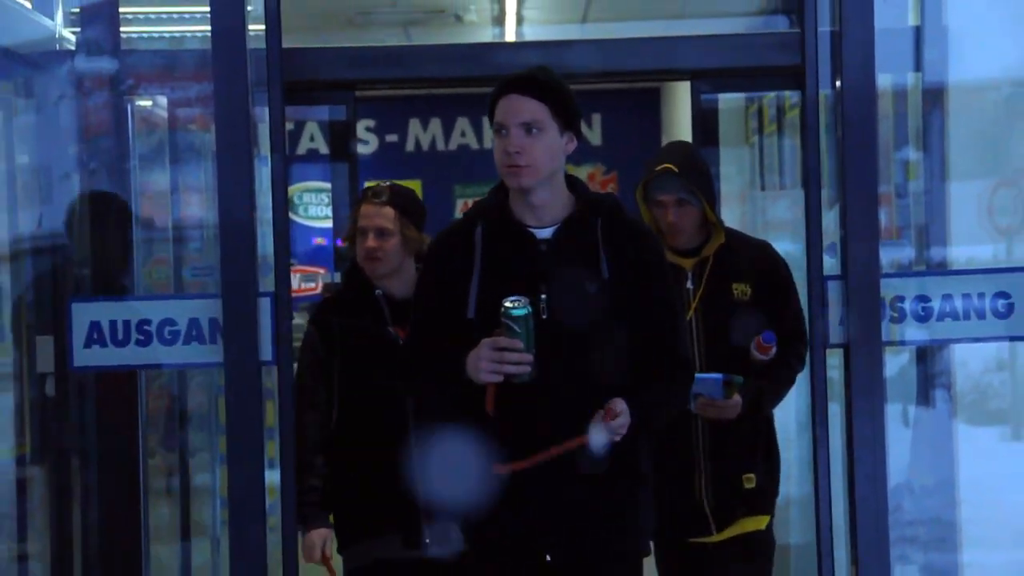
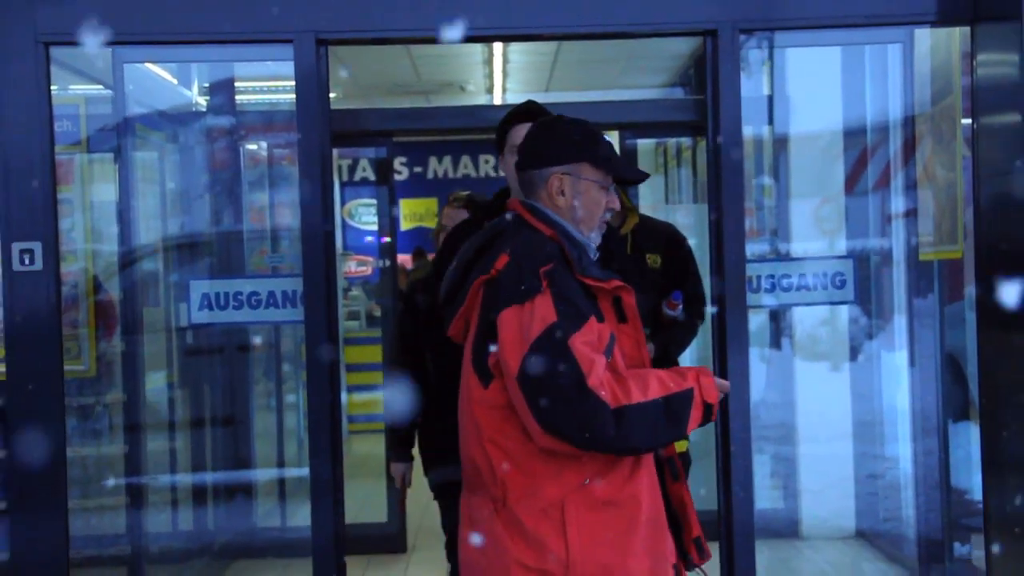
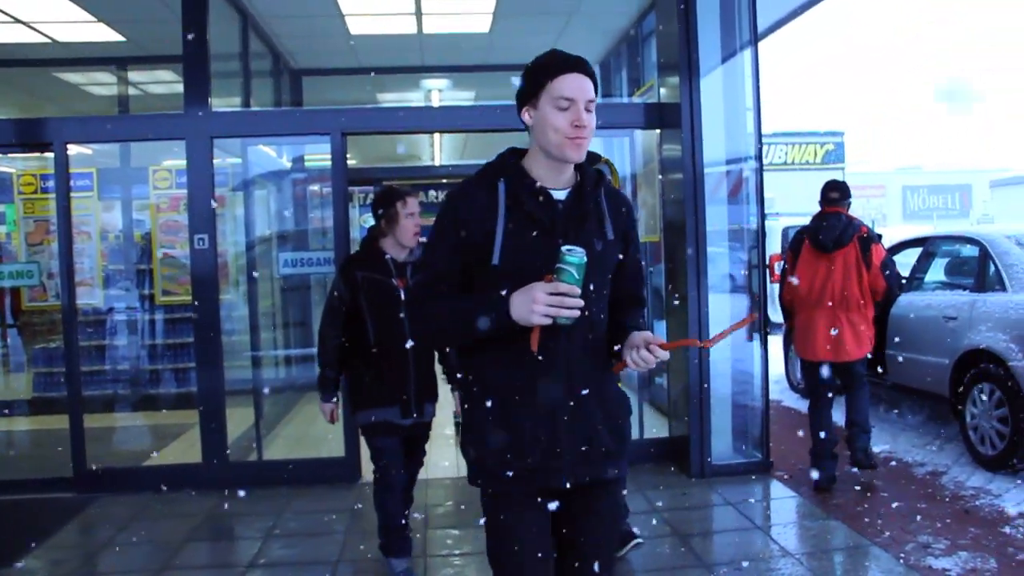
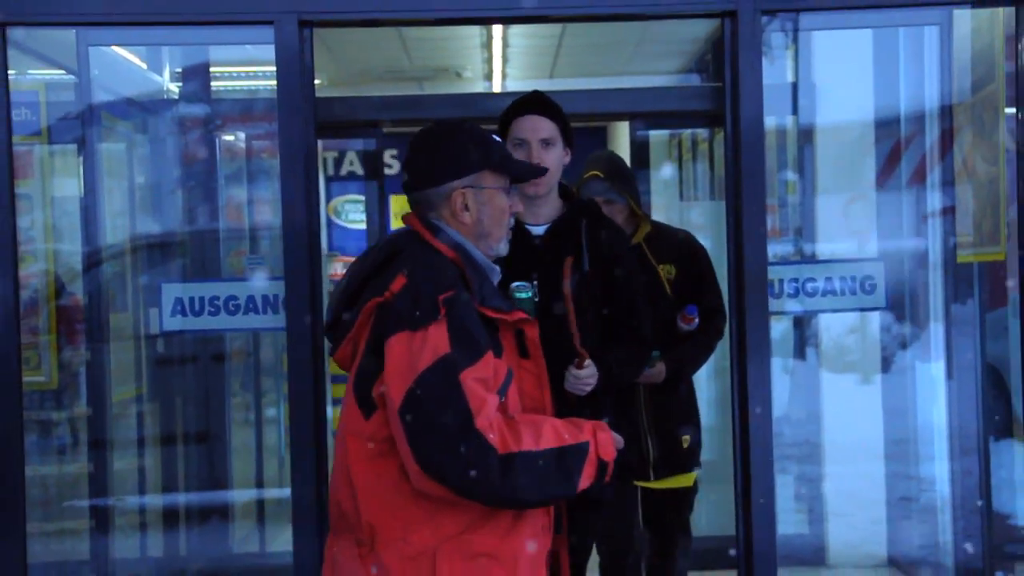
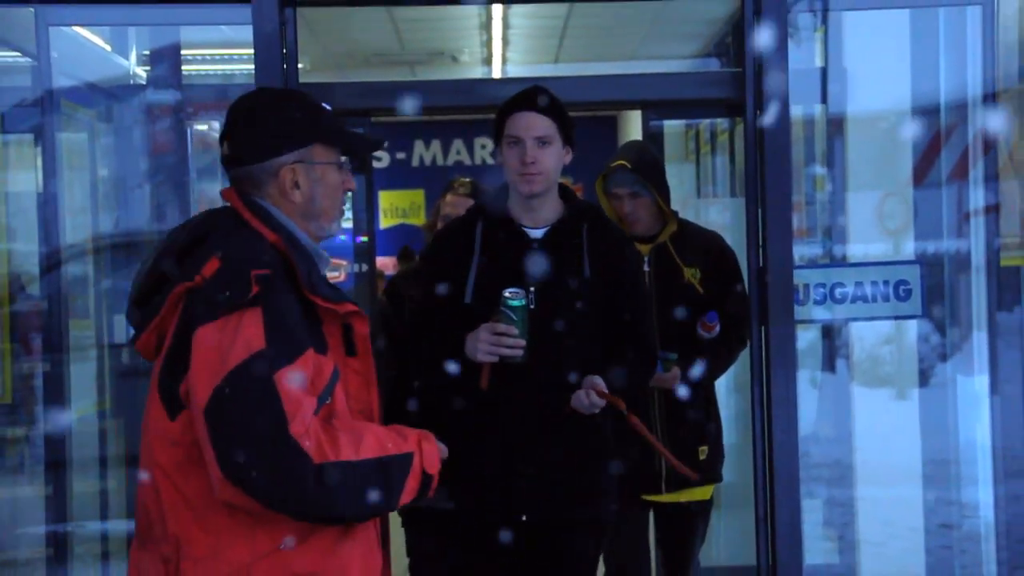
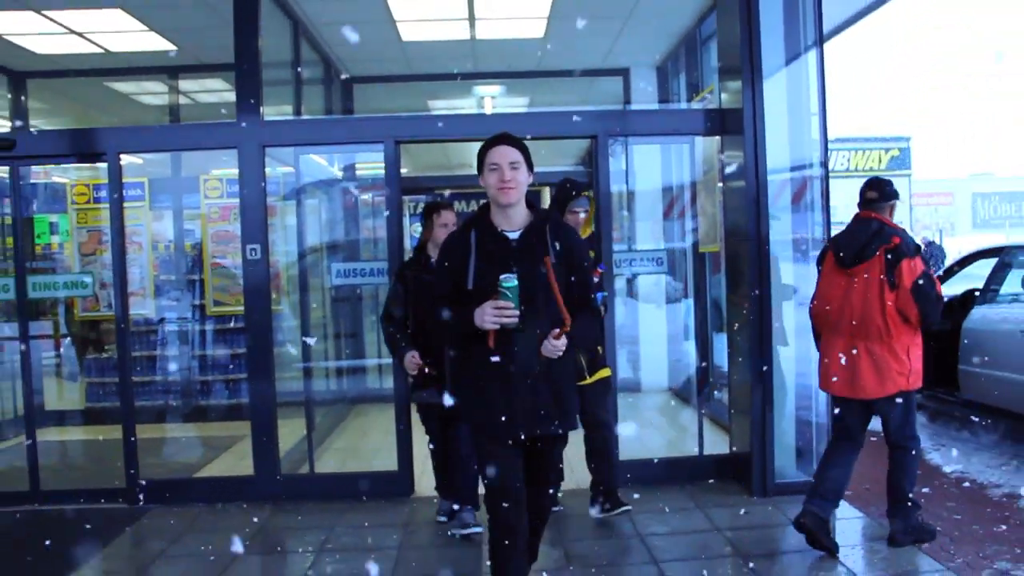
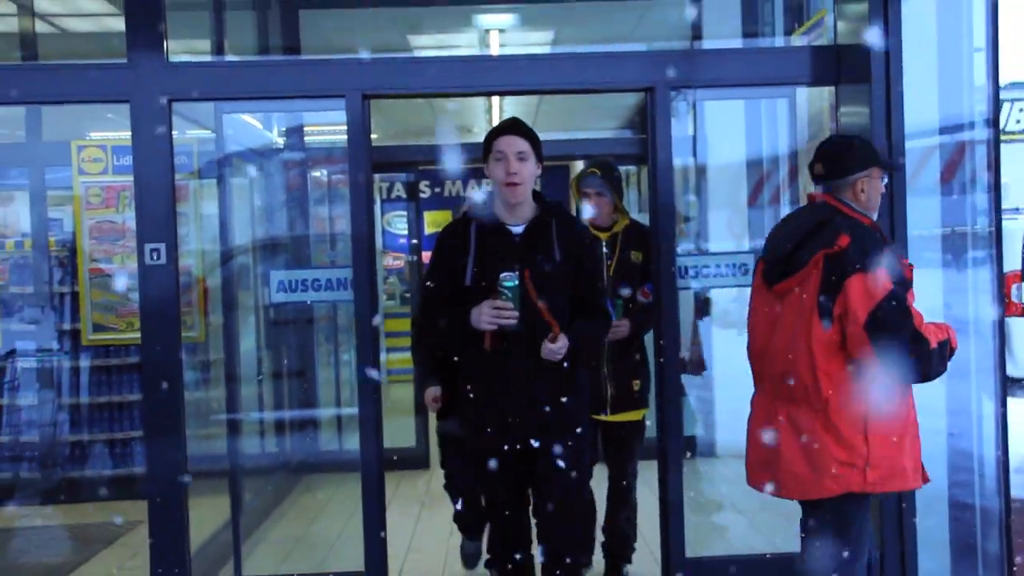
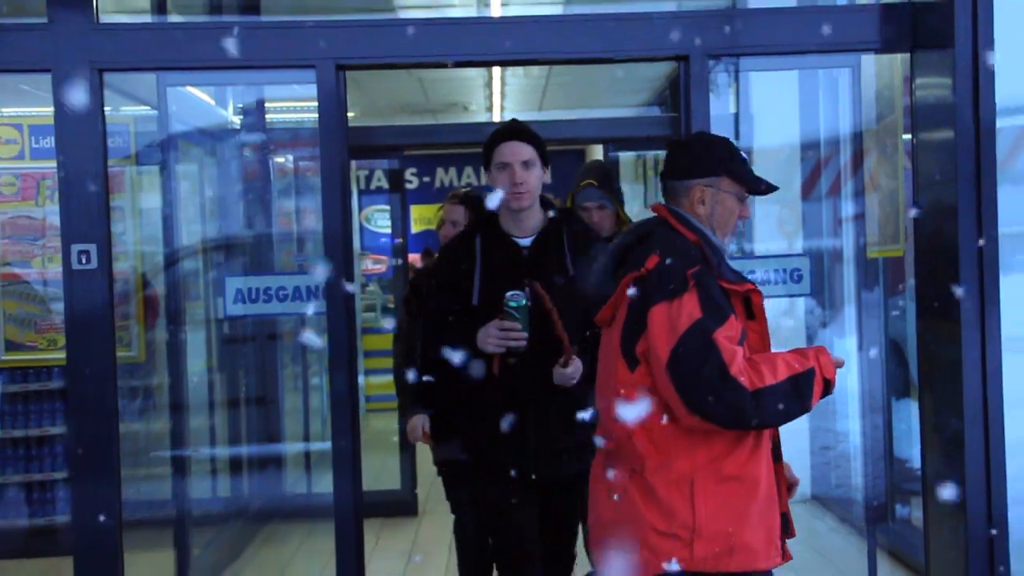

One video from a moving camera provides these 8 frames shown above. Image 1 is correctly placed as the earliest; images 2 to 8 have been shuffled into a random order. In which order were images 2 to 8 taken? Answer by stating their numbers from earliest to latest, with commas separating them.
5, 4, 2, 8, 7, 6, 3
